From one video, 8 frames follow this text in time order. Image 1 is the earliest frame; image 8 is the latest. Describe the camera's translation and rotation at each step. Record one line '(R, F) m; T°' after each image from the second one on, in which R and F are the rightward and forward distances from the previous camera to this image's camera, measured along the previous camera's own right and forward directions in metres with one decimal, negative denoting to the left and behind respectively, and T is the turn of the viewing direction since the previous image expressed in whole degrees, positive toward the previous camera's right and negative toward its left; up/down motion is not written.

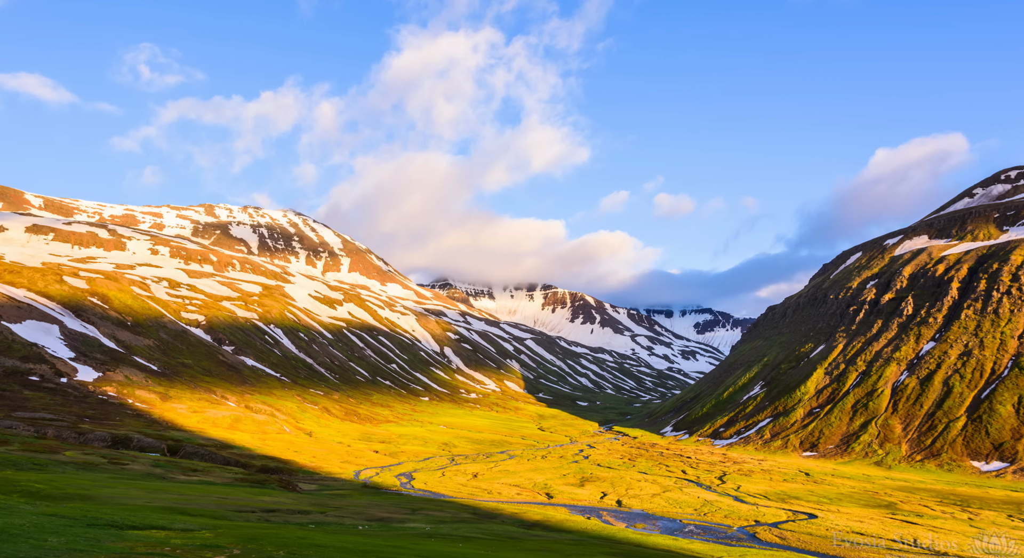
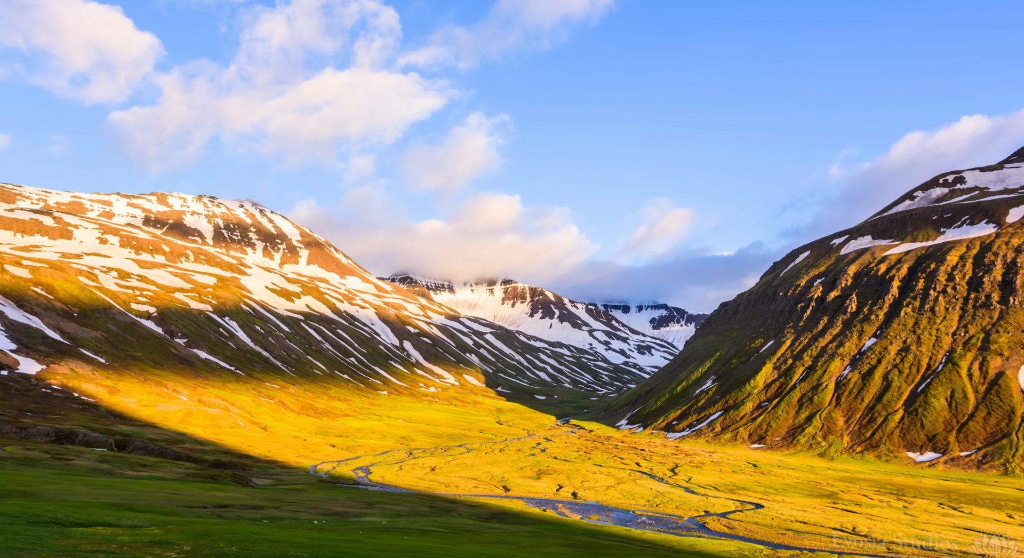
(+0.8, -3.7) m; +3°
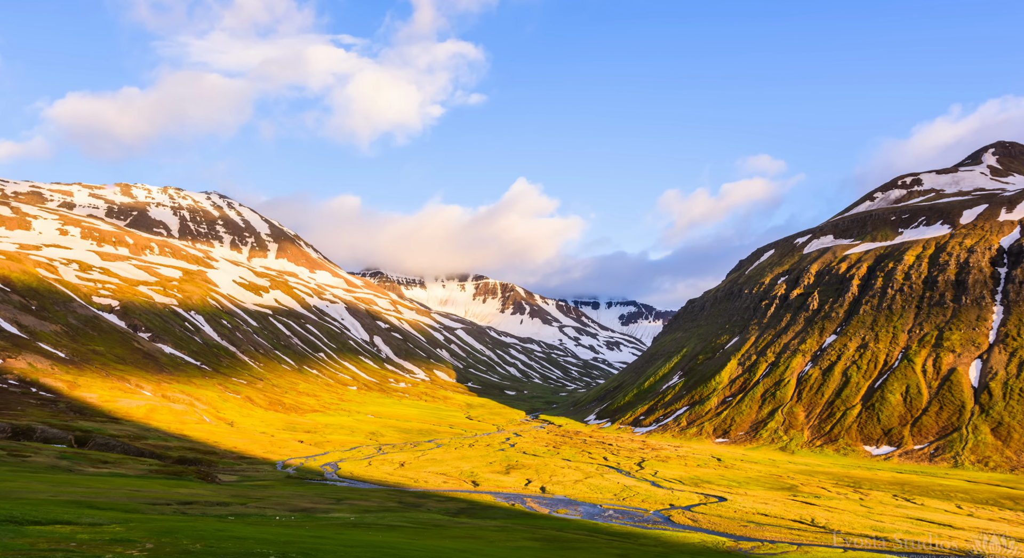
(+0.3, -3.1) m; +2°
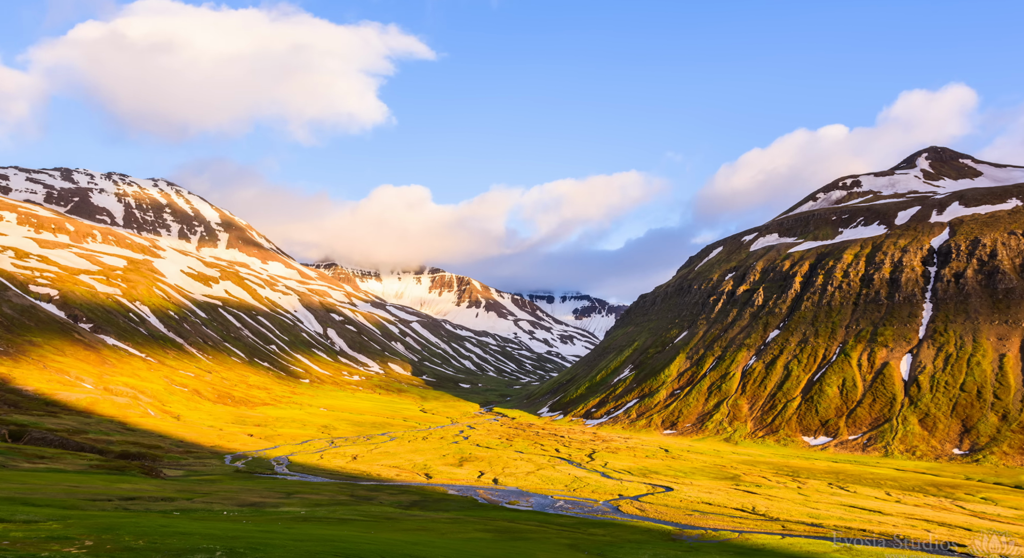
(+0.4, -4.4) m; +3°
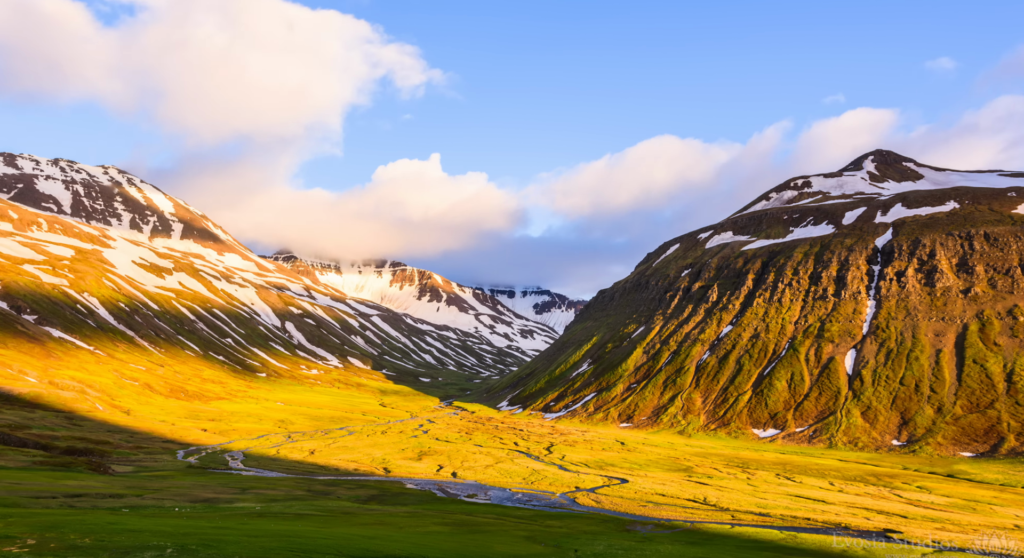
(+0.4, -3.4) m; +2°
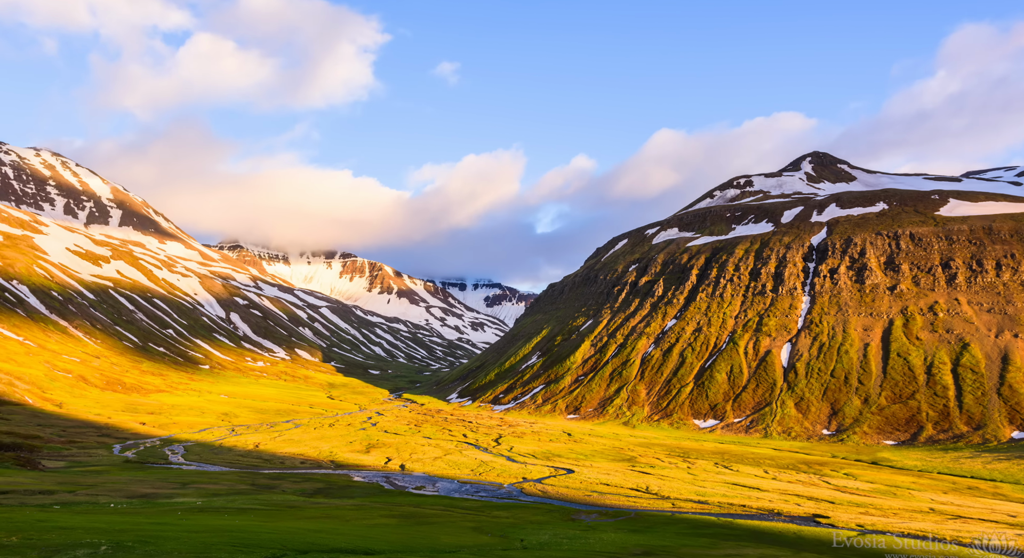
(+0.5, -3.9) m; +3°
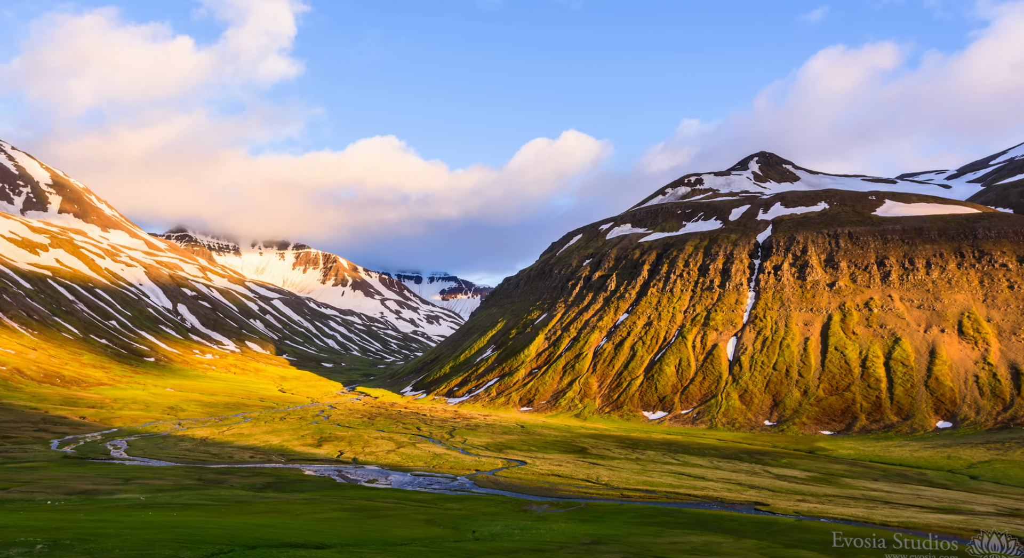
(+0.3, -3.4) m; +3°
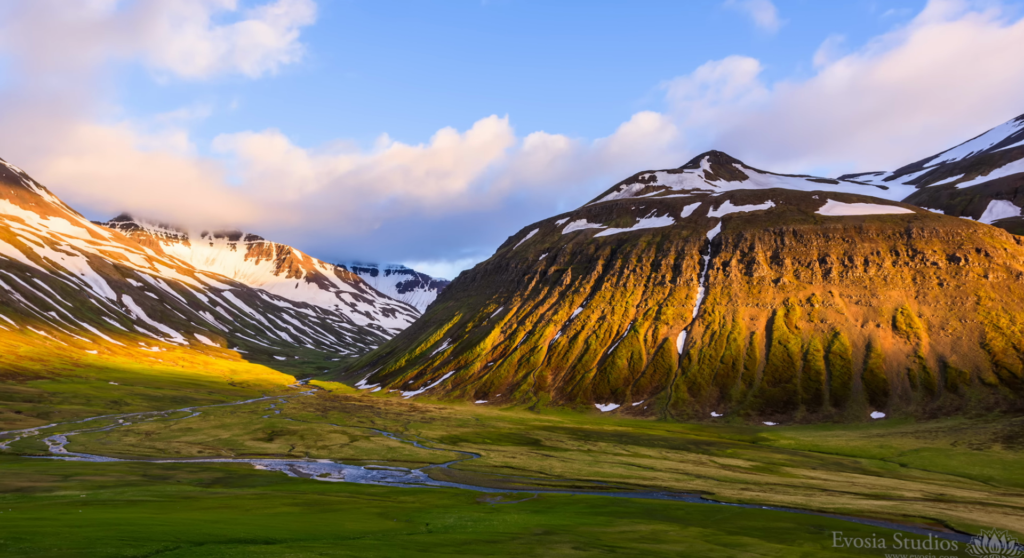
(+0.4, -2.8) m; +3°
